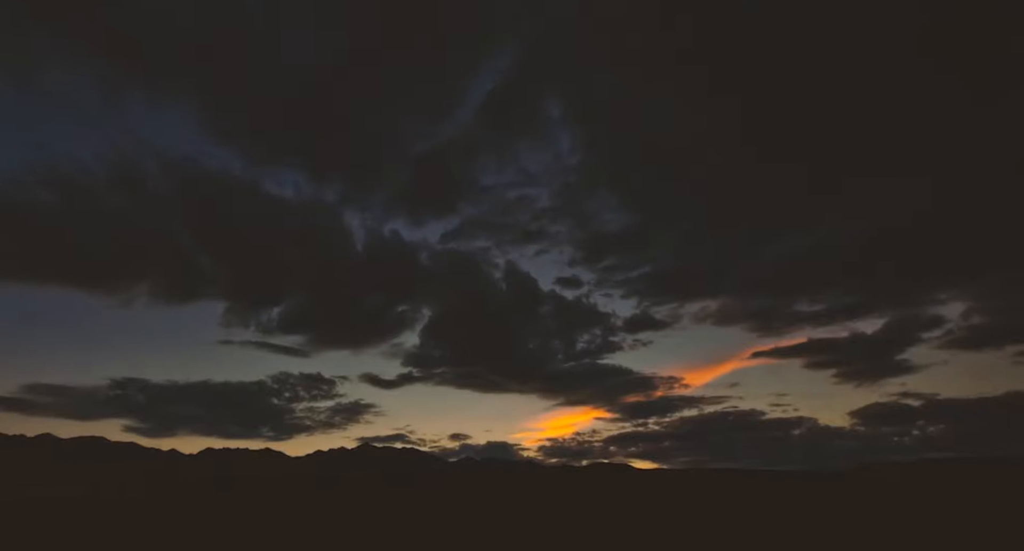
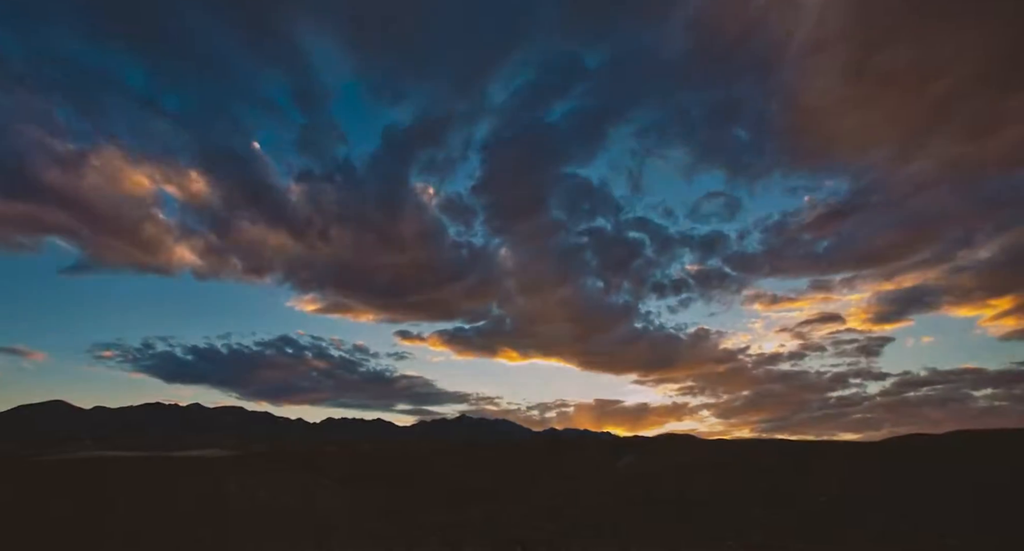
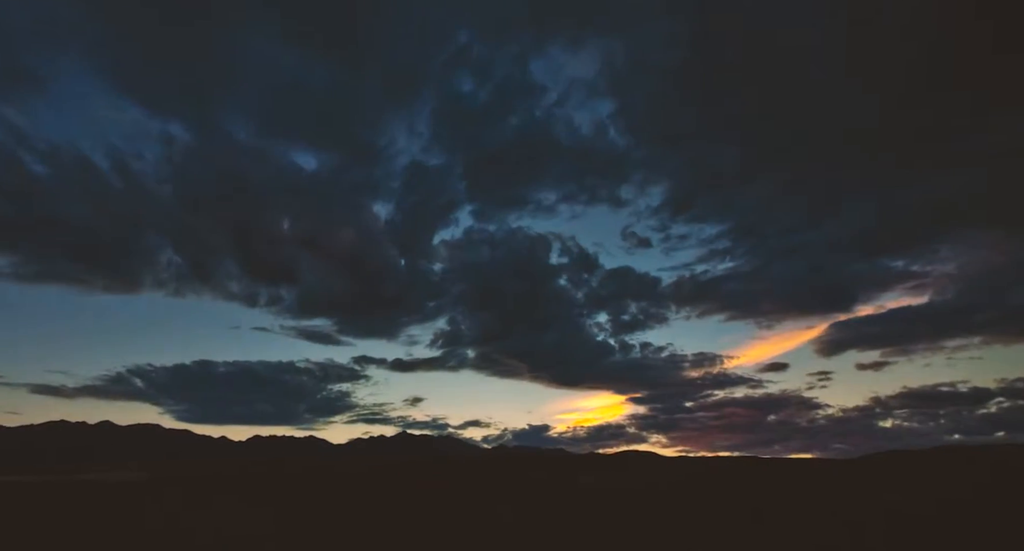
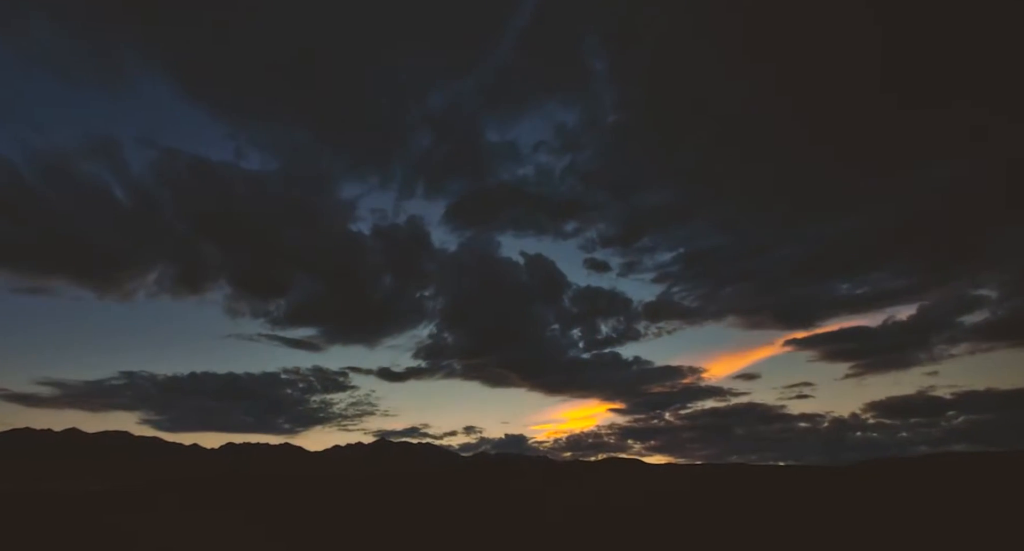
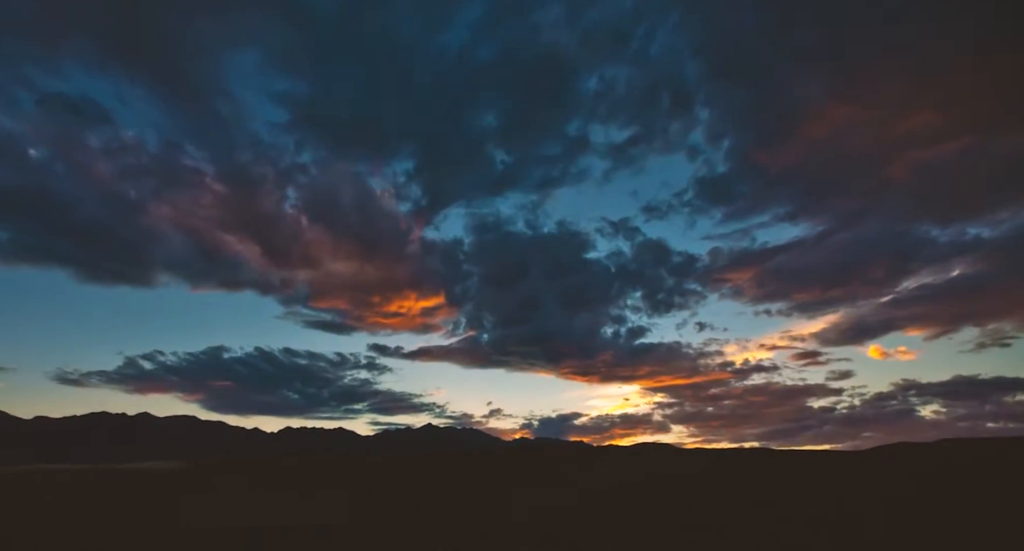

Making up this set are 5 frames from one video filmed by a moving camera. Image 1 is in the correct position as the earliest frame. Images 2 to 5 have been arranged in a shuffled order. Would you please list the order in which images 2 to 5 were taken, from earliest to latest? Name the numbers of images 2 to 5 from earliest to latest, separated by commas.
4, 3, 5, 2
